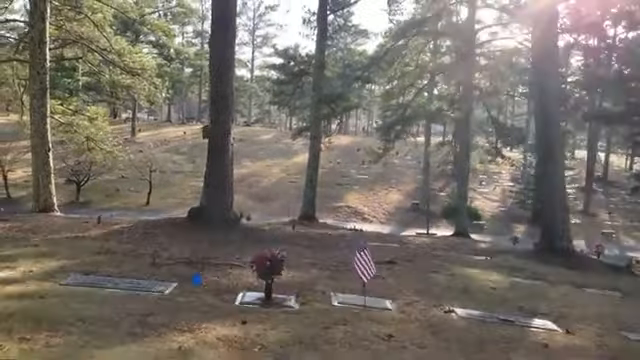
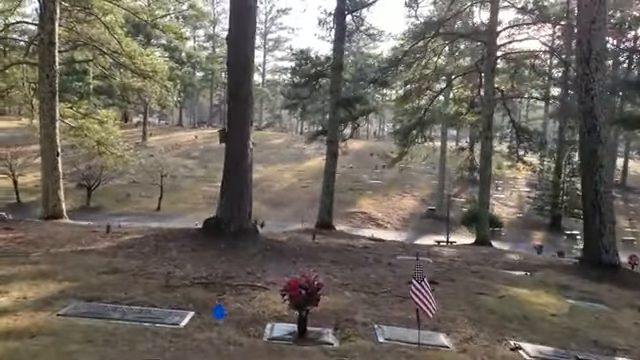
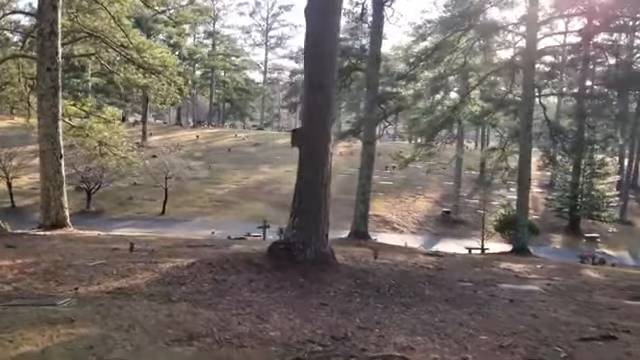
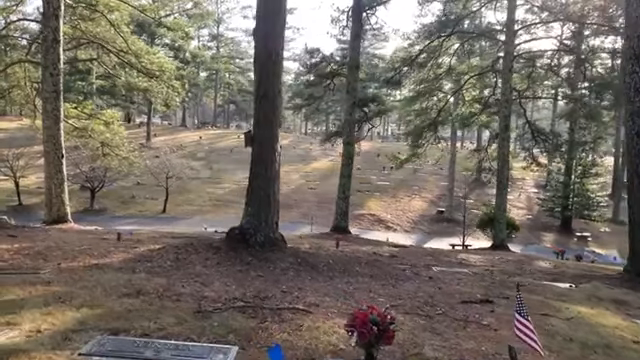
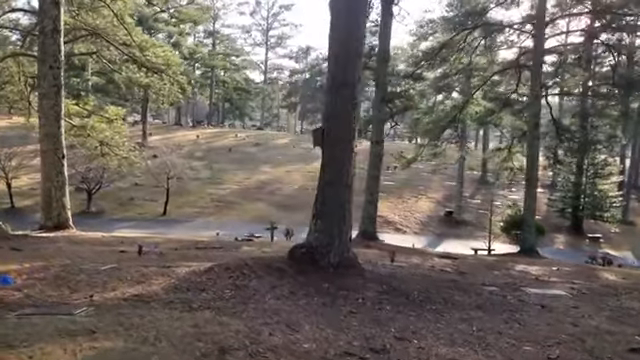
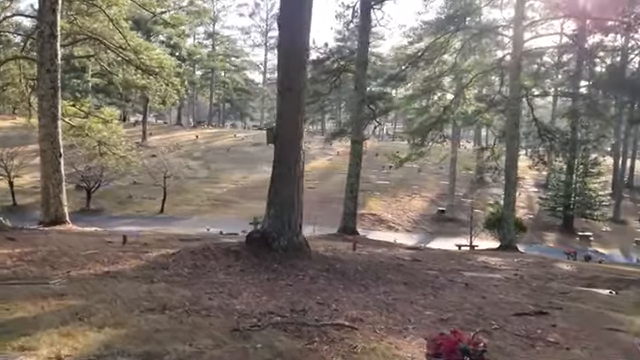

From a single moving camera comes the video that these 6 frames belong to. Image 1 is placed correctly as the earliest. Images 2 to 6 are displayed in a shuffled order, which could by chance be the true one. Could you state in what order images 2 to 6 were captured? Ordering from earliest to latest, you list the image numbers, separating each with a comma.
2, 4, 6, 3, 5
